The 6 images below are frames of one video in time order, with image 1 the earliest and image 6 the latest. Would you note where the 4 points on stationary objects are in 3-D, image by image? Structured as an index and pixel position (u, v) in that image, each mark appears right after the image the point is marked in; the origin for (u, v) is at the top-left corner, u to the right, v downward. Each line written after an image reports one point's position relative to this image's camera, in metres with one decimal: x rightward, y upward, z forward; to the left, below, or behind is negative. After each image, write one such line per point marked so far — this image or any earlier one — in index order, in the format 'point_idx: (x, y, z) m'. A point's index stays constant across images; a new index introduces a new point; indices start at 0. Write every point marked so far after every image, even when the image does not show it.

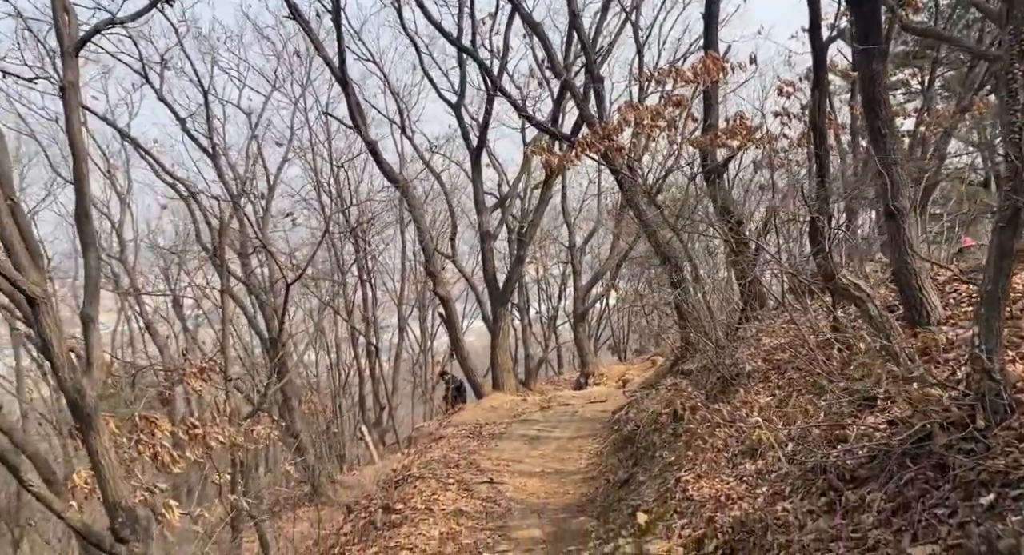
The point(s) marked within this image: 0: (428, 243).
0: (-1.6, +0.6, +18.7) m
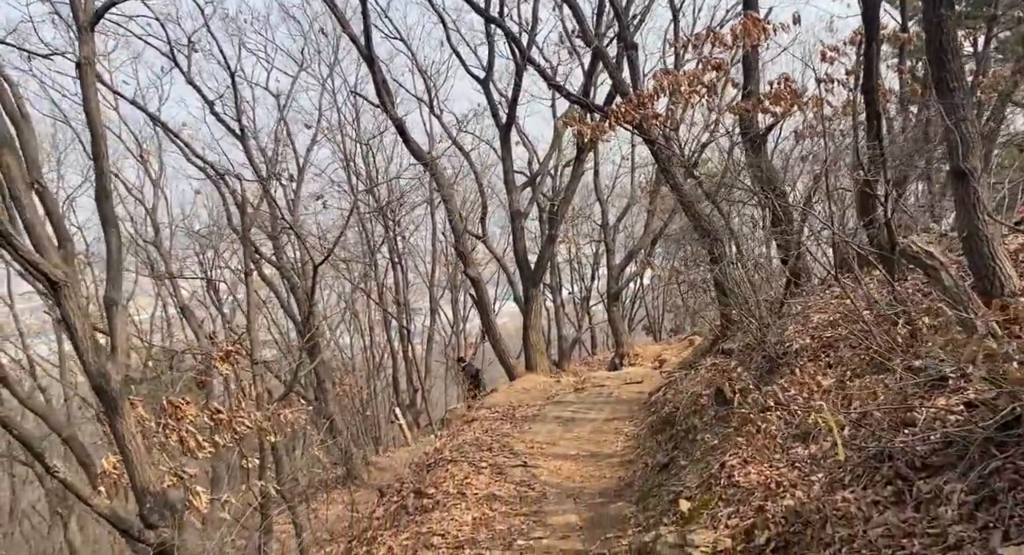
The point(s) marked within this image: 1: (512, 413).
0: (-1.0, +1.0, +18.4) m
1: (0.0, -2.0, +14.1) m
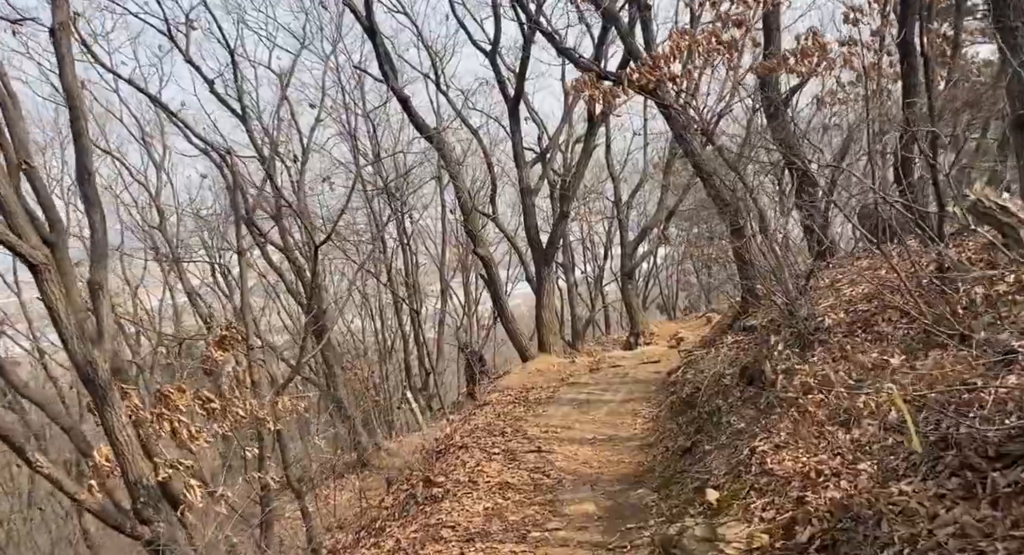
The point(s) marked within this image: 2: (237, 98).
0: (-0.8, +1.4, +17.8) m
1: (+0.2, -1.6, +13.6) m
2: (-5.2, +3.4, +18.2) m
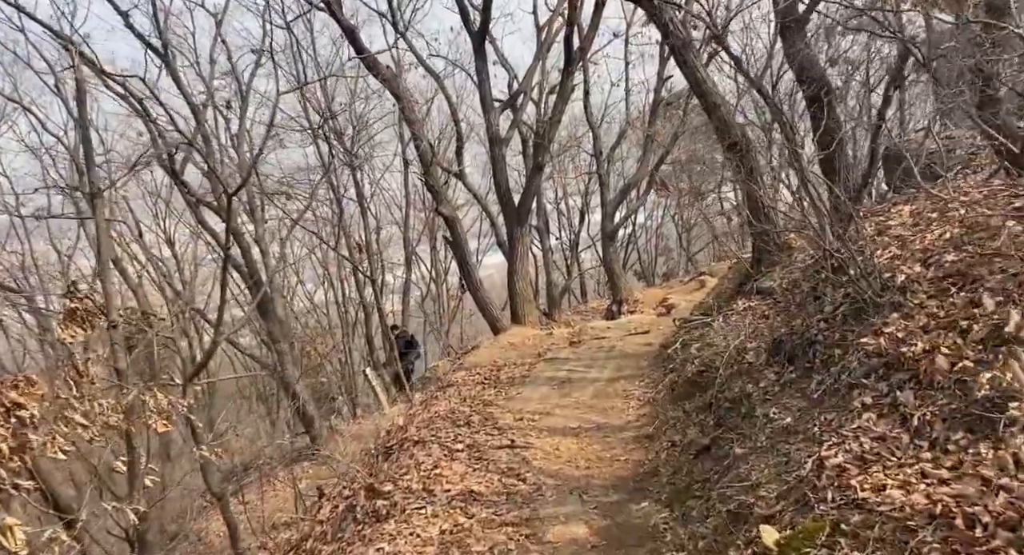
0: (-1.4, +2.0, +15.7) m
1: (-0.2, -1.2, +11.6) m
2: (-5.8, +3.9, +15.9) m
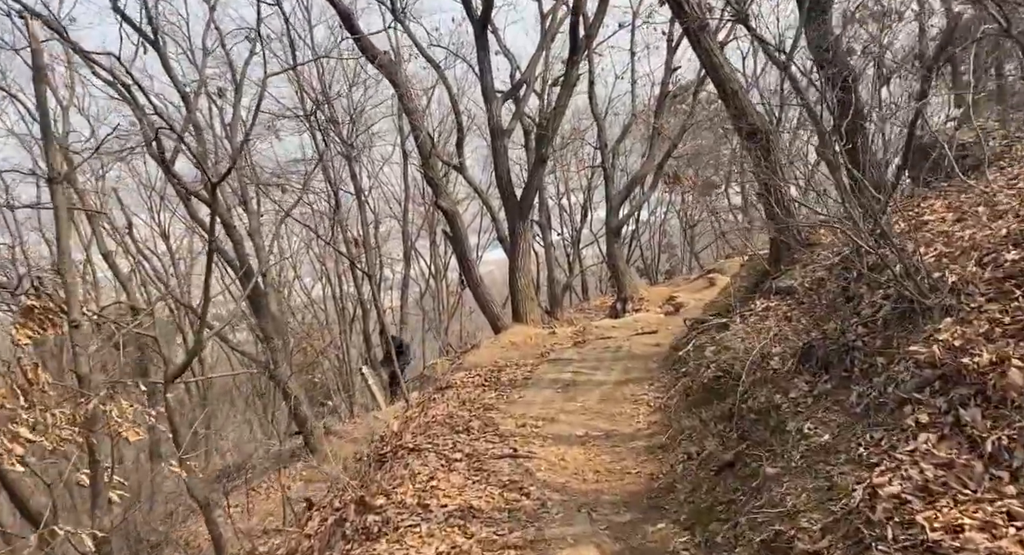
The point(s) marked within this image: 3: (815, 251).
0: (-1.3, +2.1, +15.1) m
1: (-0.2, -1.1, +11.0) m
2: (-5.7, +4.0, +15.3) m
3: (+2.9, +0.2, +9.2) m
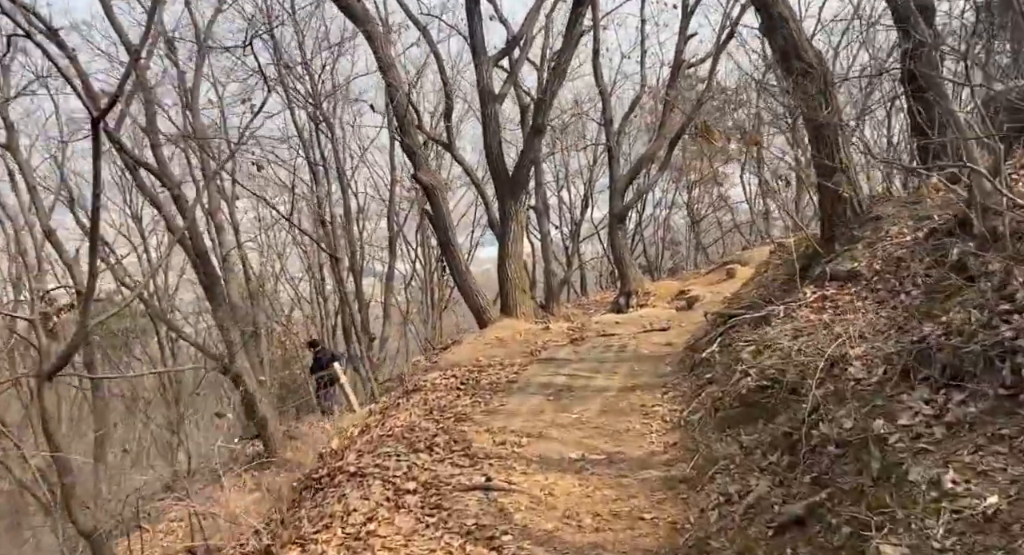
0: (-1.4, +2.3, +13.0) m
1: (-0.3, -0.9, +9.0) m
2: (-5.8, +4.3, +13.2) m
3: (+2.7, +0.4, +7.2) m
